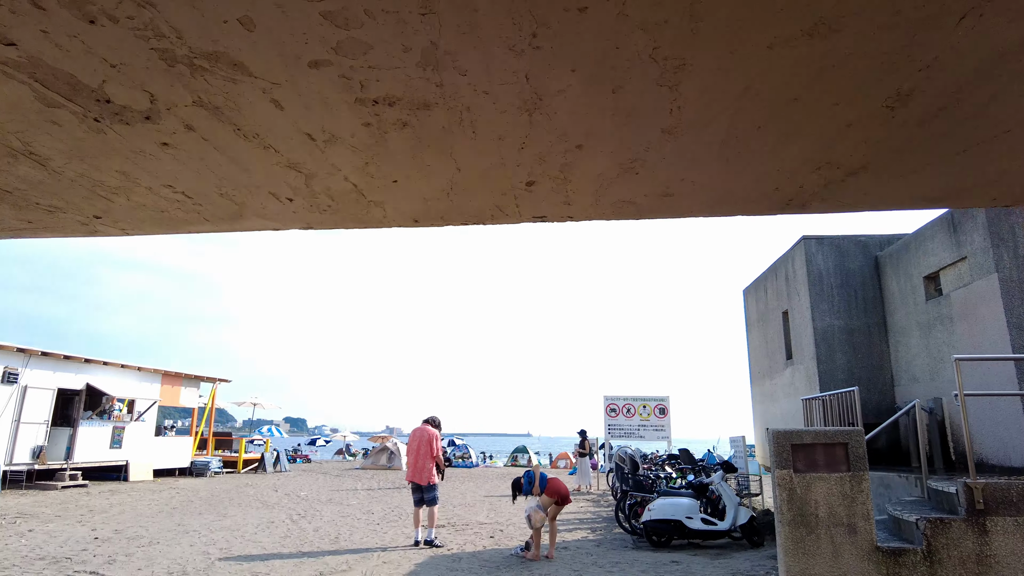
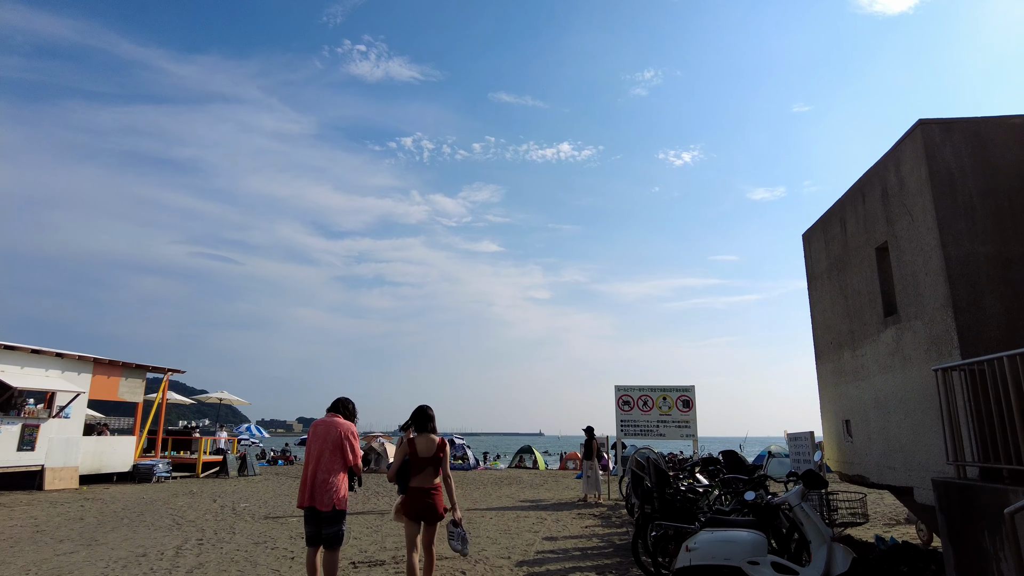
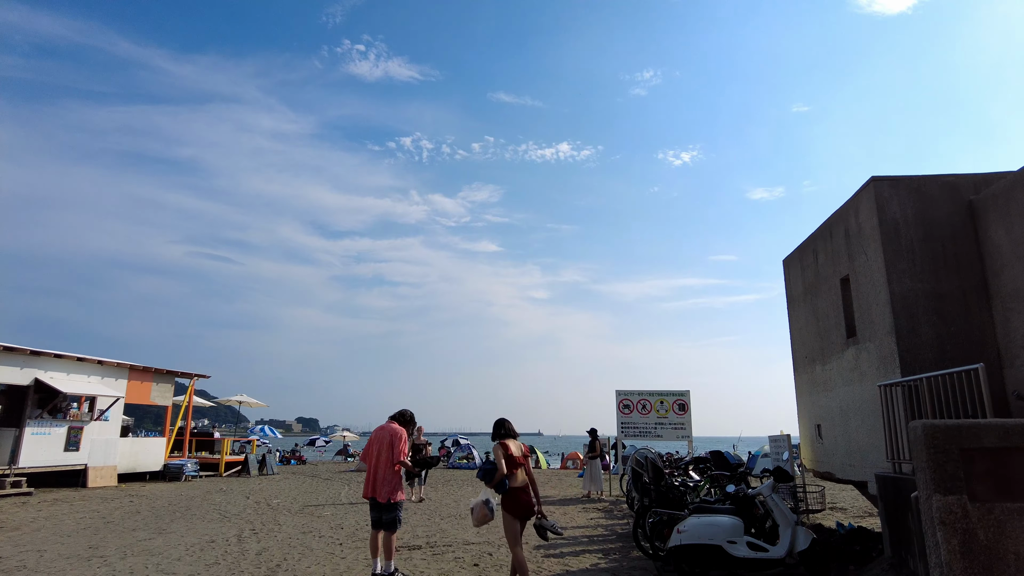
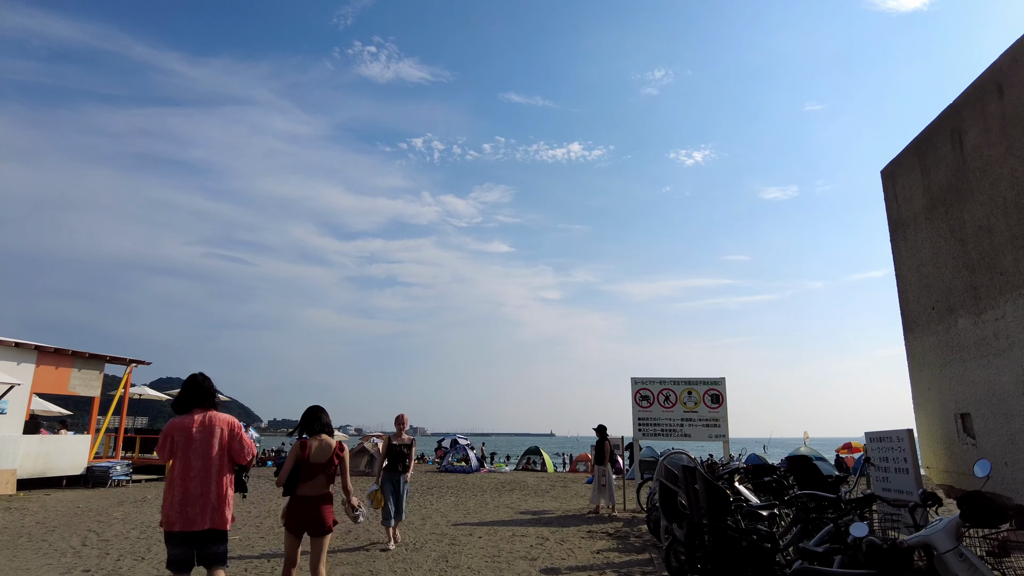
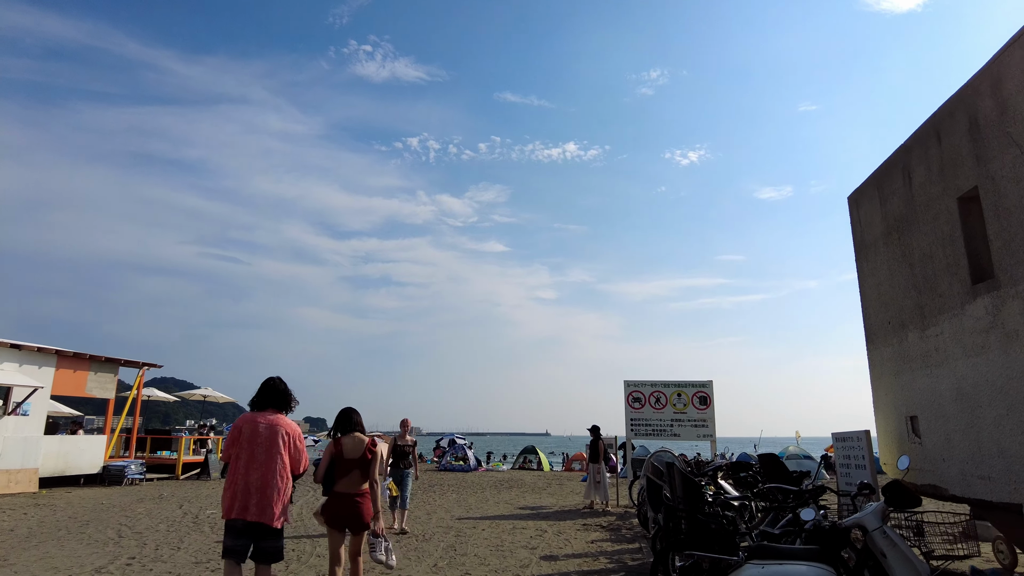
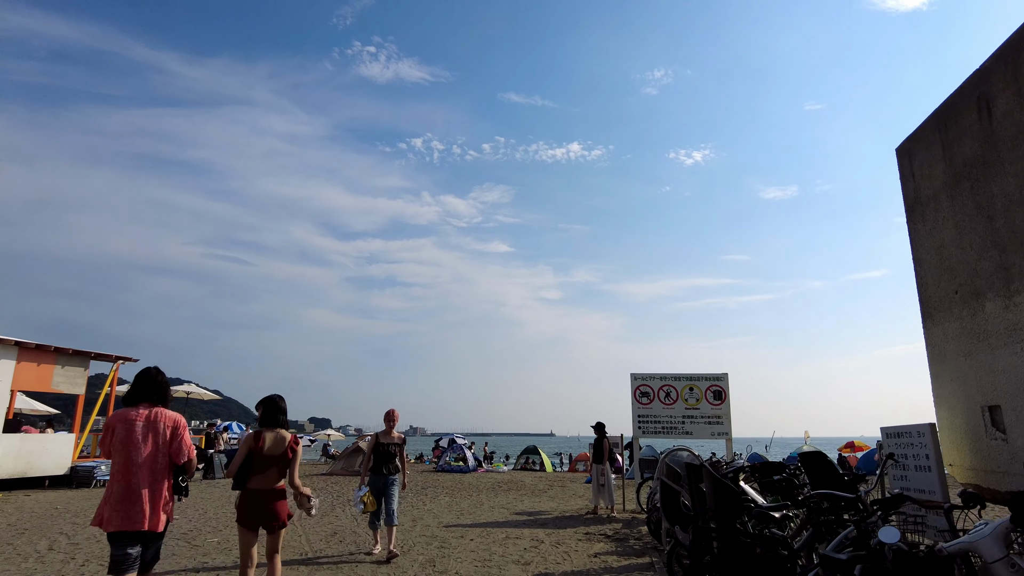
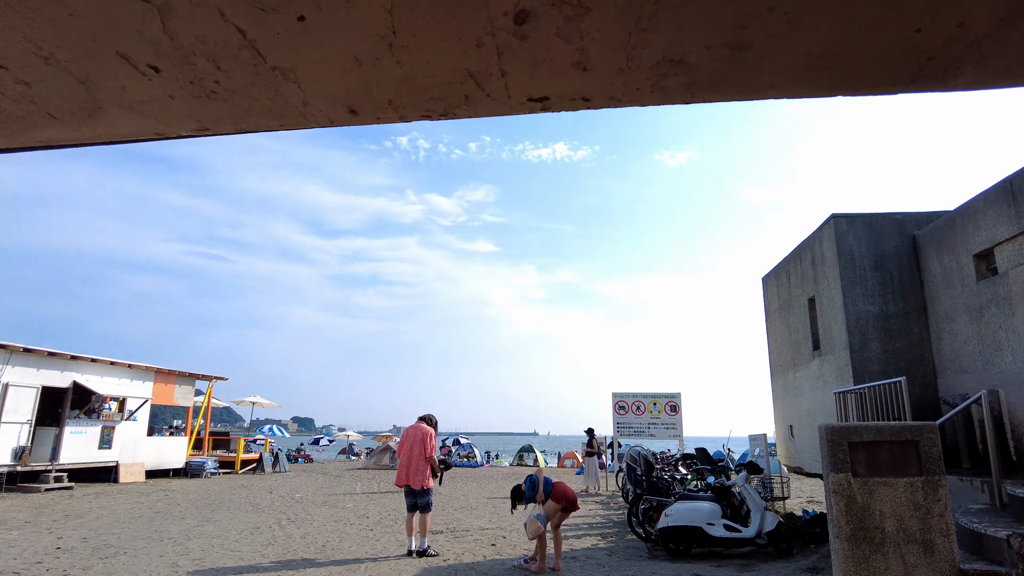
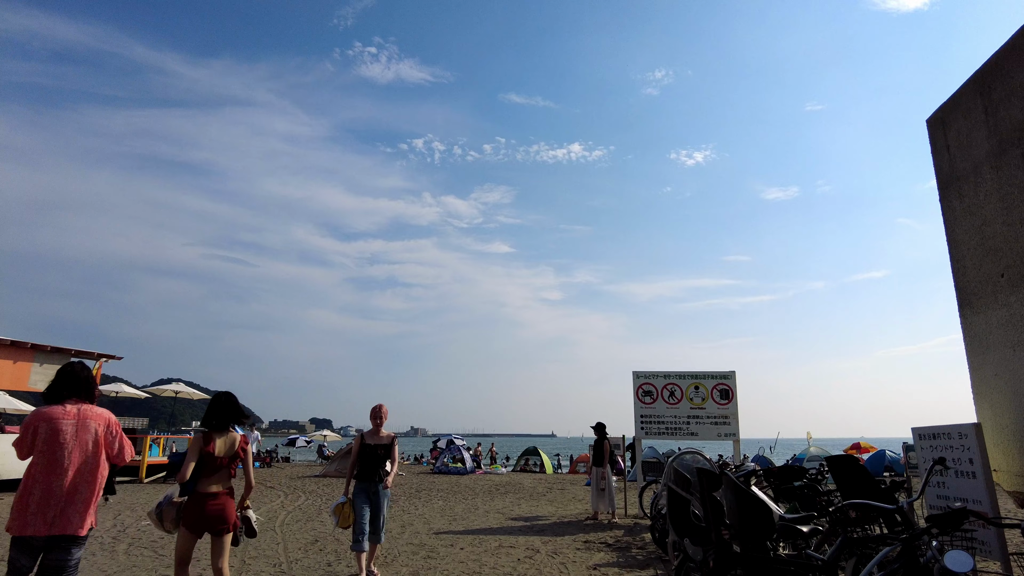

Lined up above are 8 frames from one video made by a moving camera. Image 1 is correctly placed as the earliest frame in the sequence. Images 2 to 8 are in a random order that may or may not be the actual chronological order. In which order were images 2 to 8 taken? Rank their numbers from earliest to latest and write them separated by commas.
7, 3, 2, 5, 4, 6, 8
